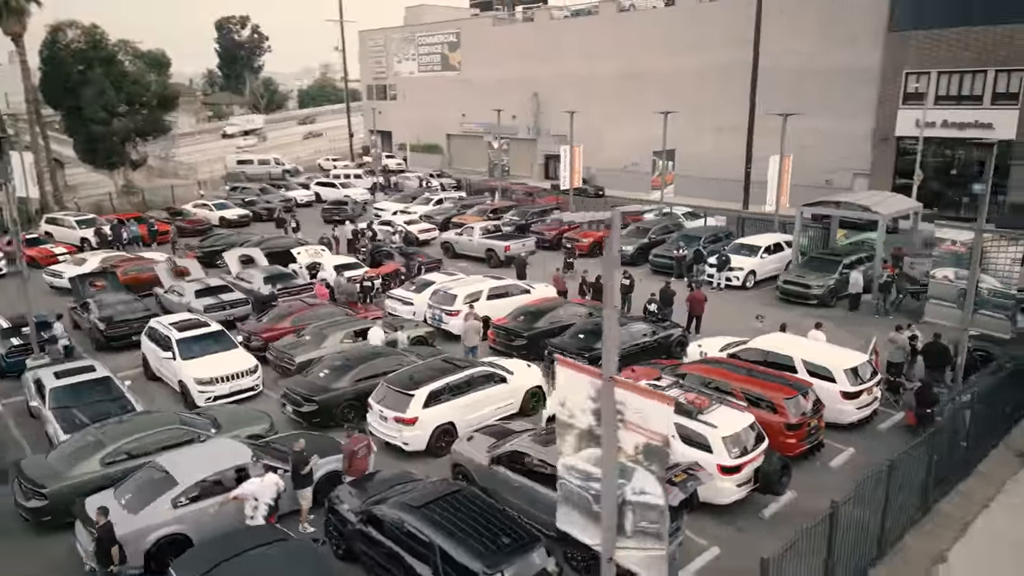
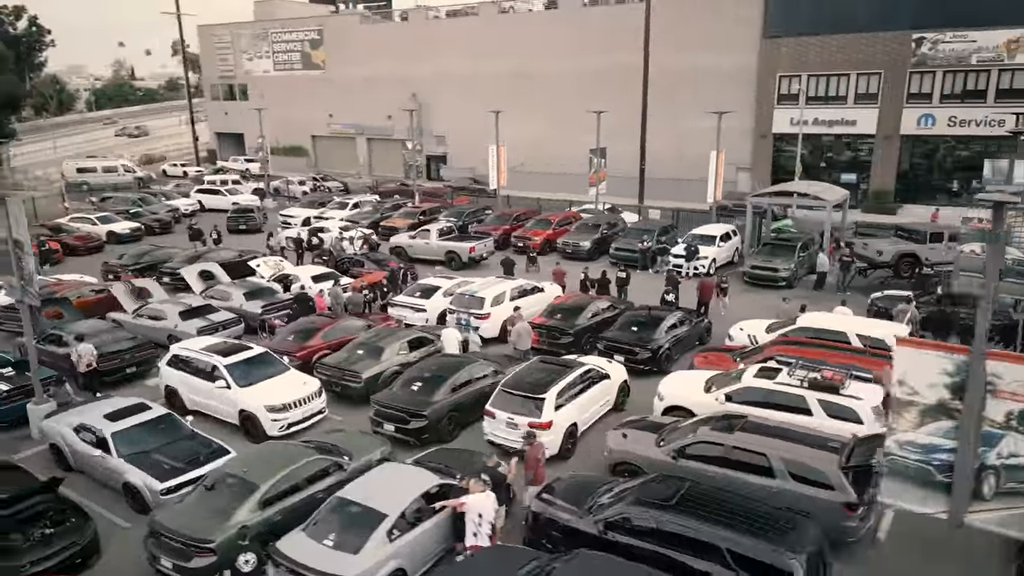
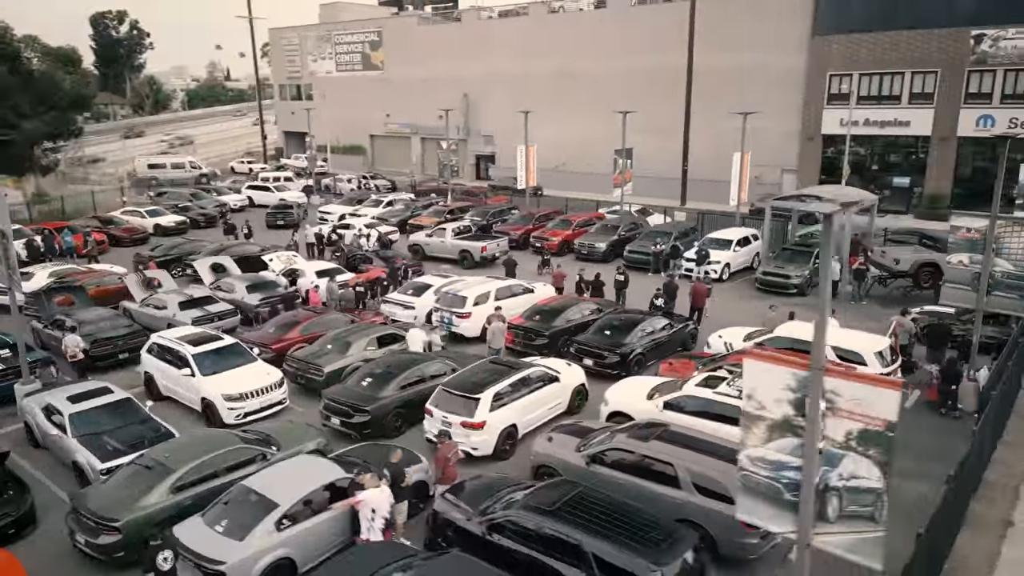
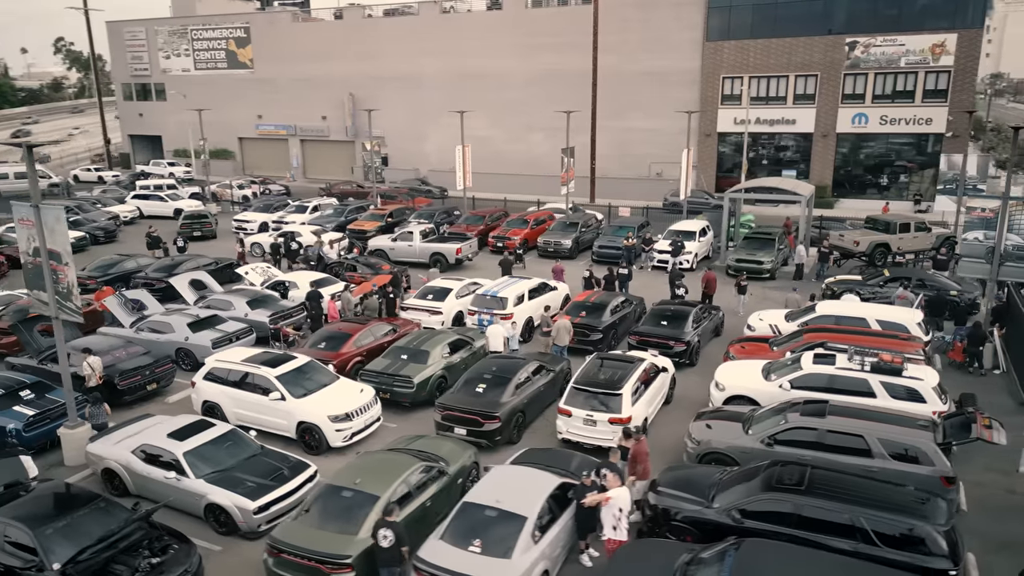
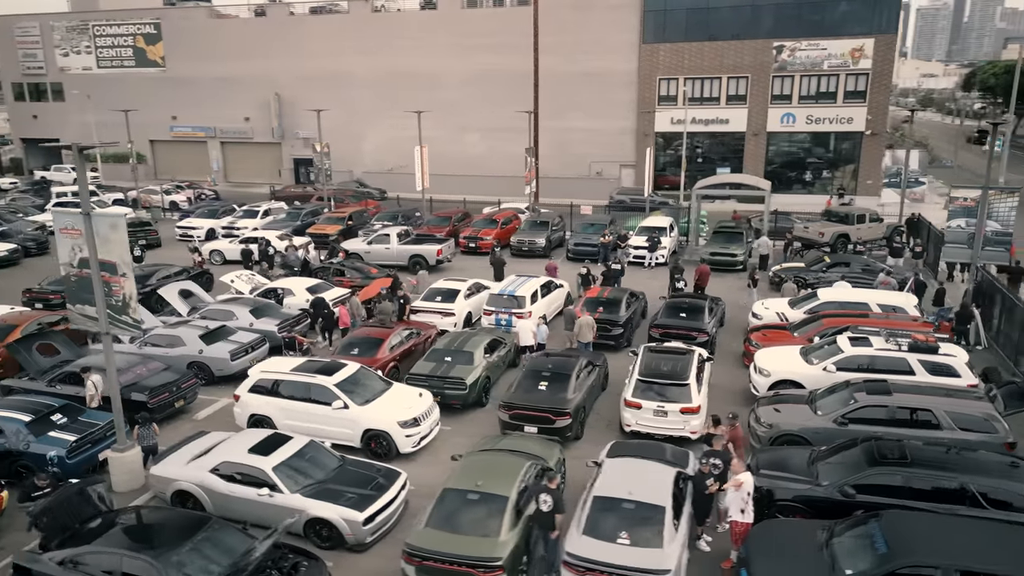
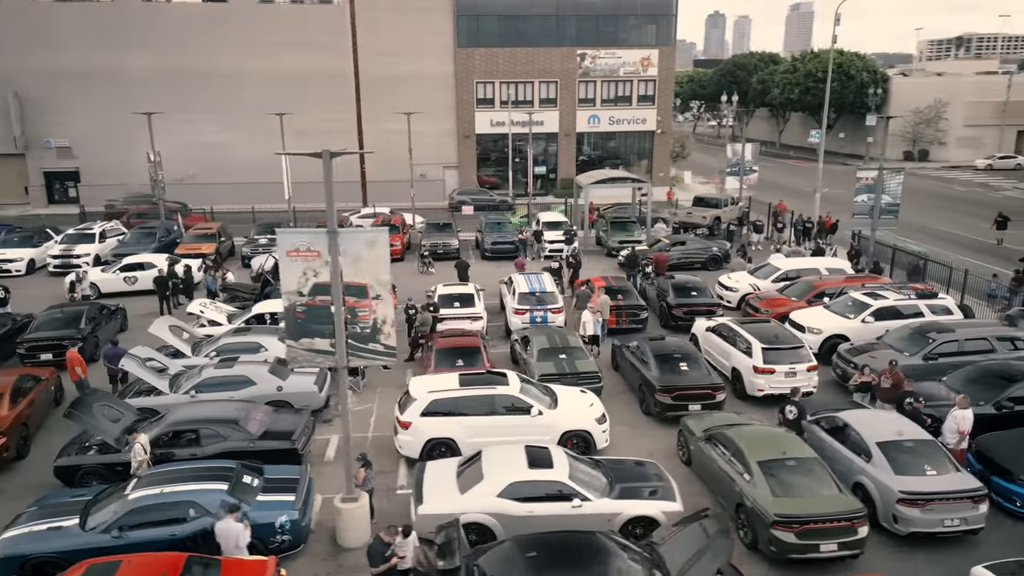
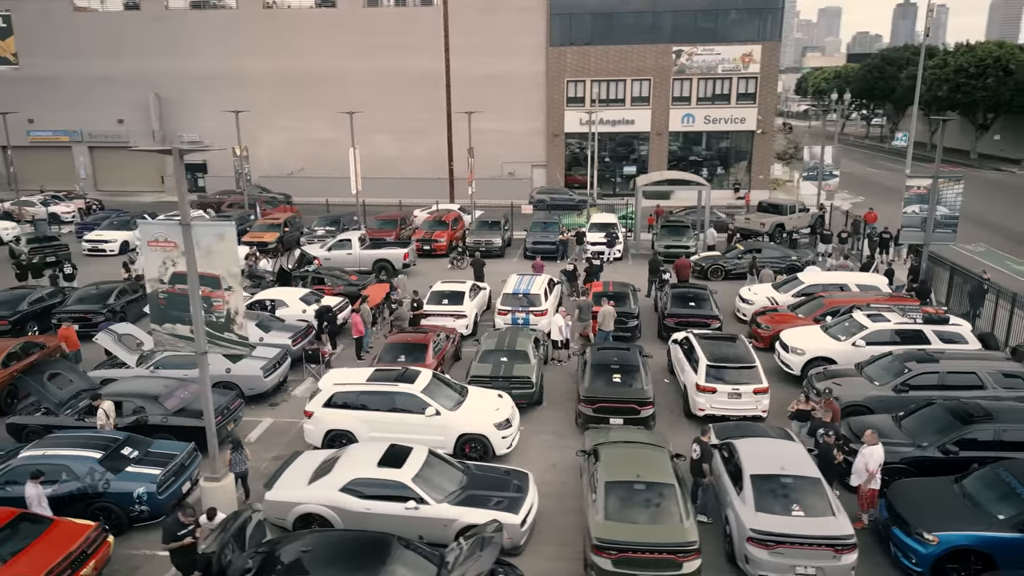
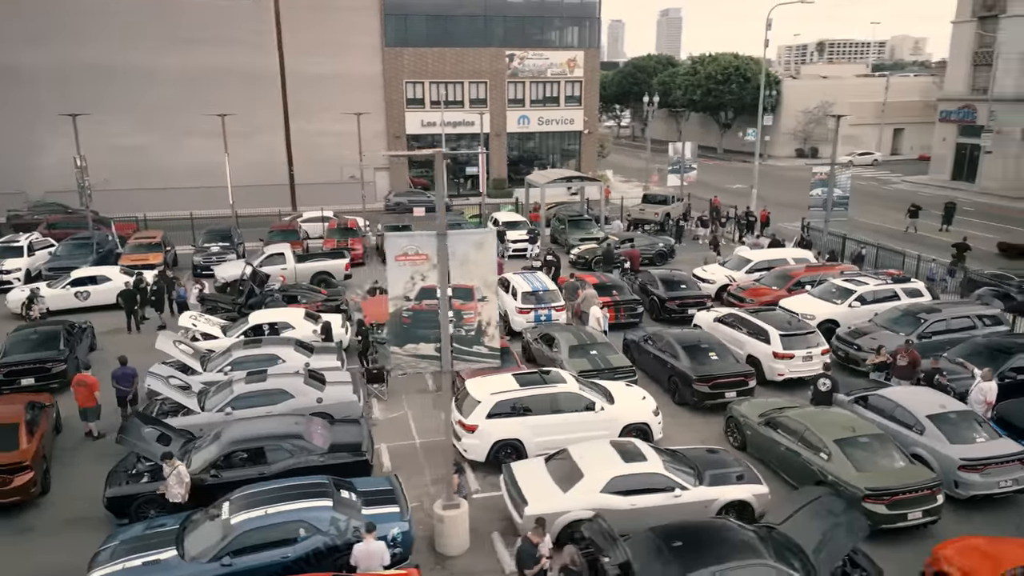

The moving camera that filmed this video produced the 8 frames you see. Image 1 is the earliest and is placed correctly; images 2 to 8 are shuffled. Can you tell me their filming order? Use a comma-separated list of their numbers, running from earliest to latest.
3, 2, 4, 5, 7, 6, 8
